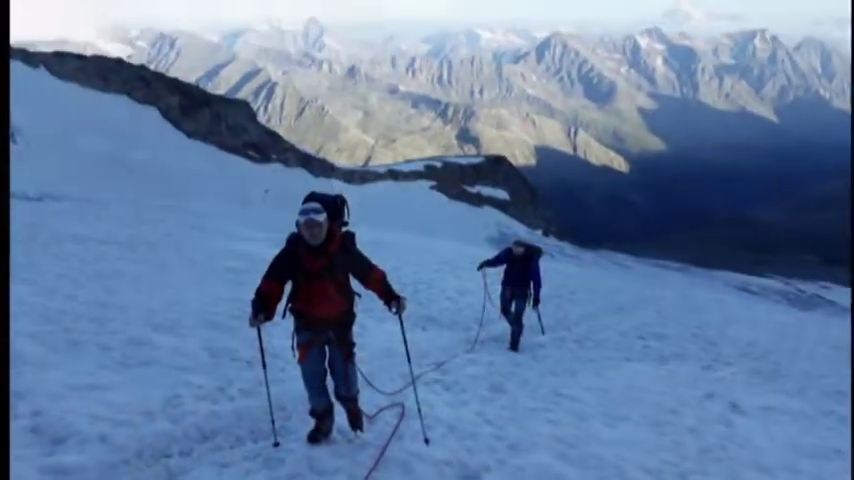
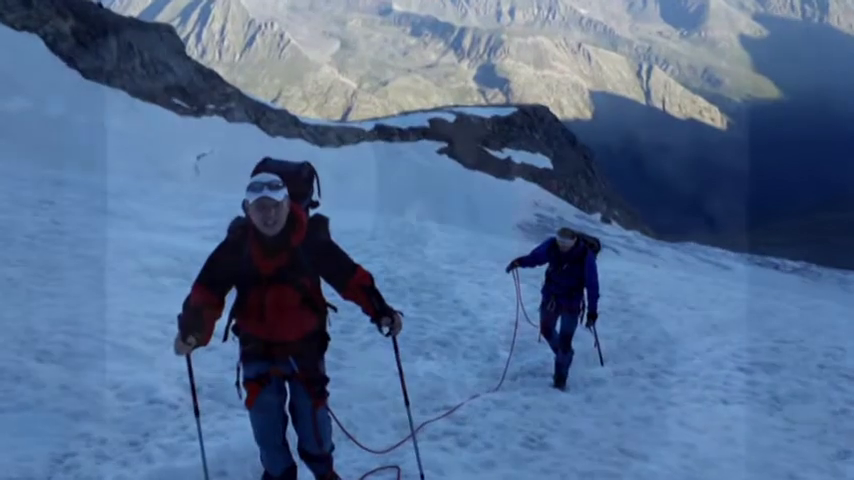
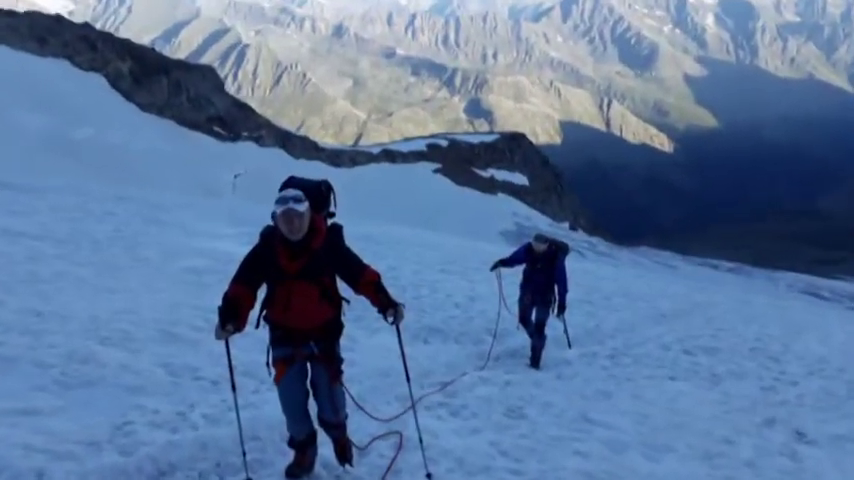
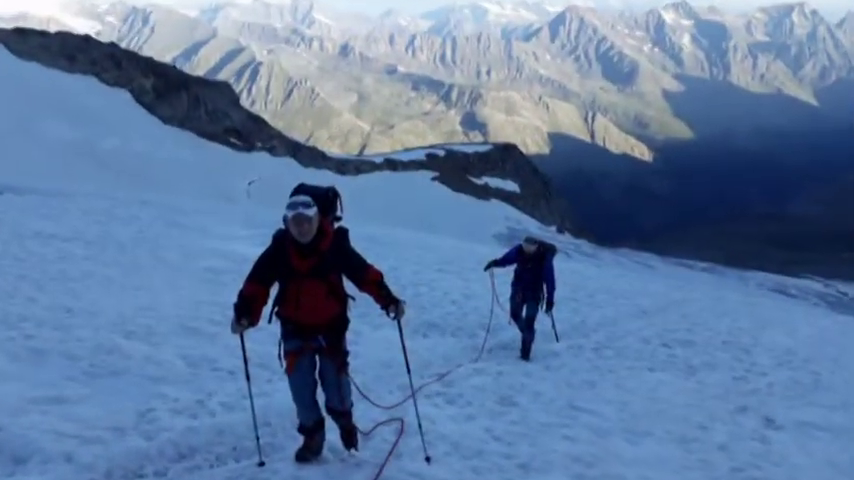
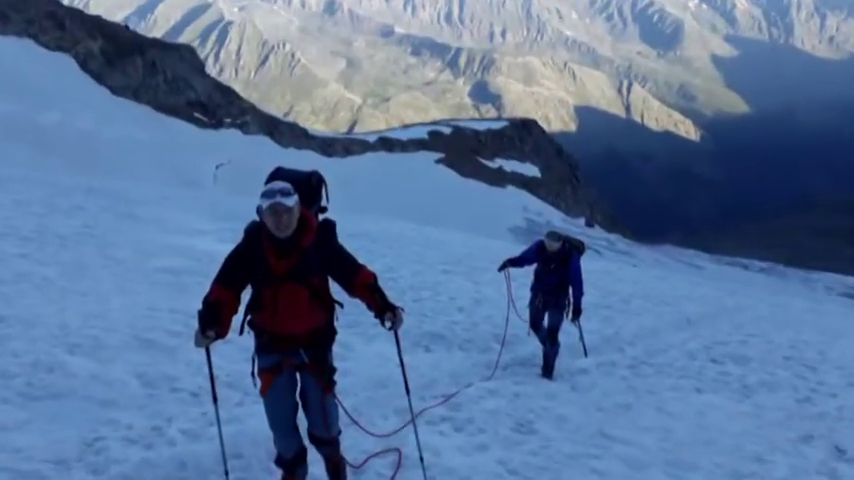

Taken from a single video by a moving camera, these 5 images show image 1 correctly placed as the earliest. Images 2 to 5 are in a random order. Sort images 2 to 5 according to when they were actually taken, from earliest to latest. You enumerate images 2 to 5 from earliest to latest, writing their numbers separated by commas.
4, 3, 5, 2
